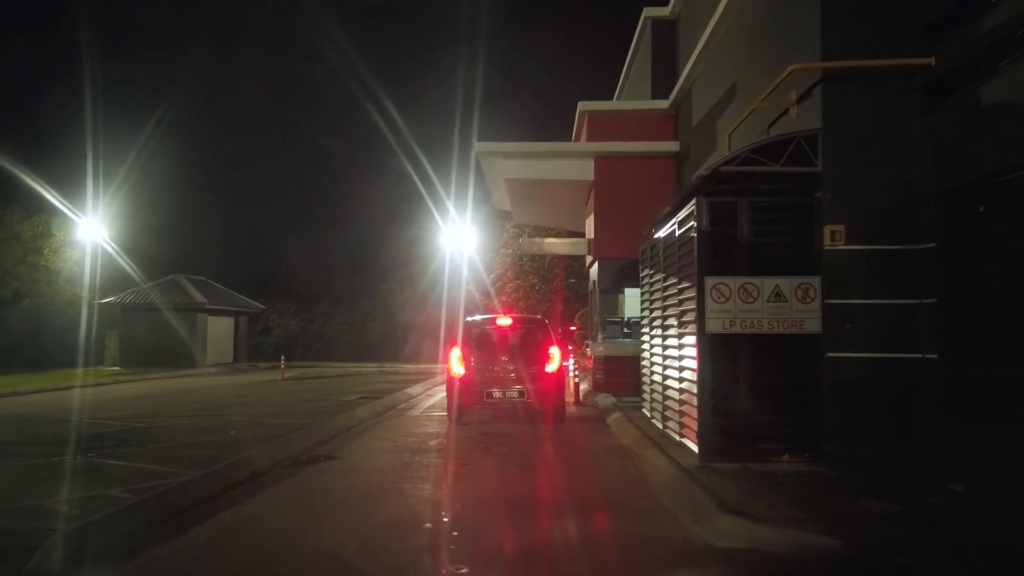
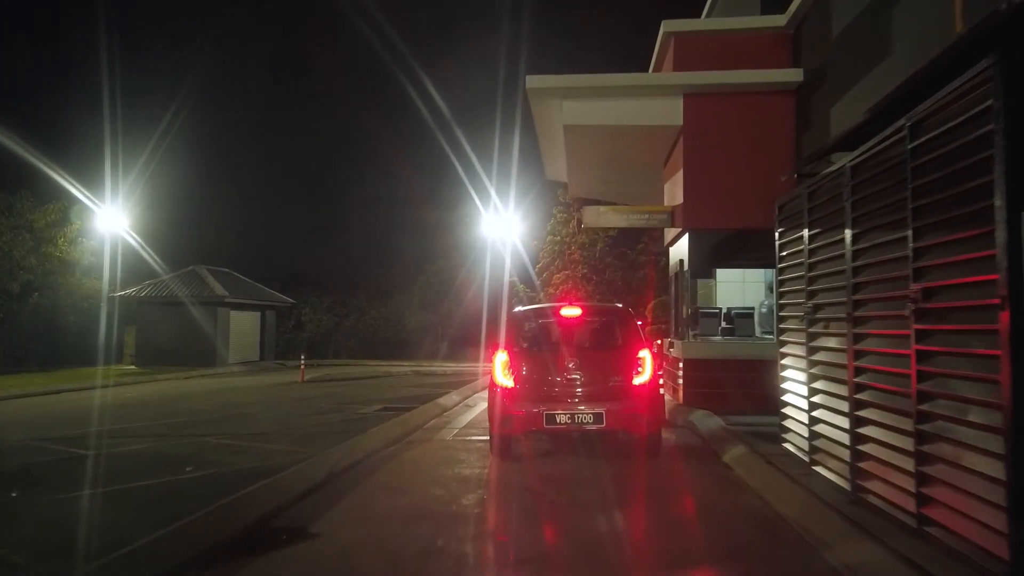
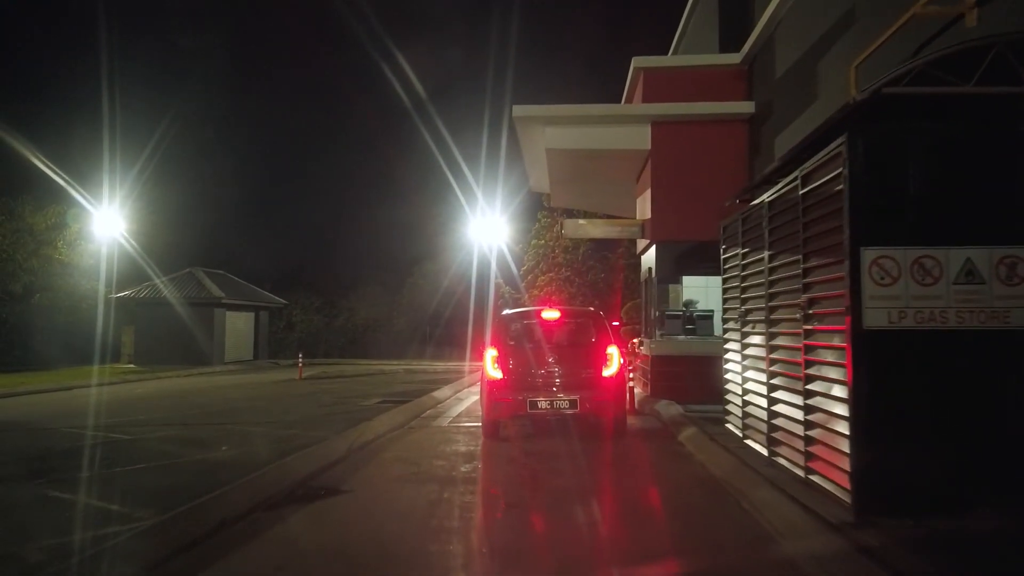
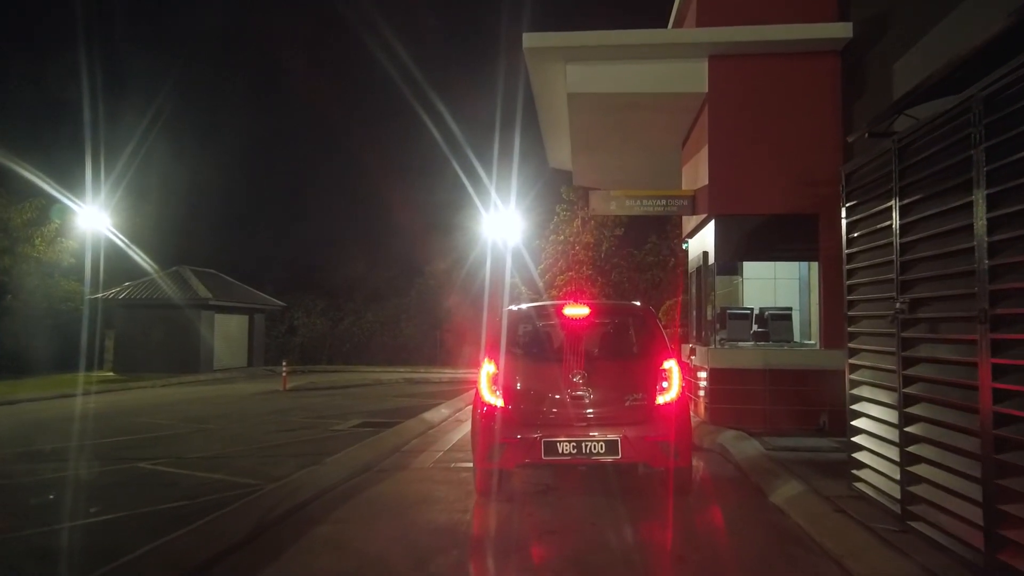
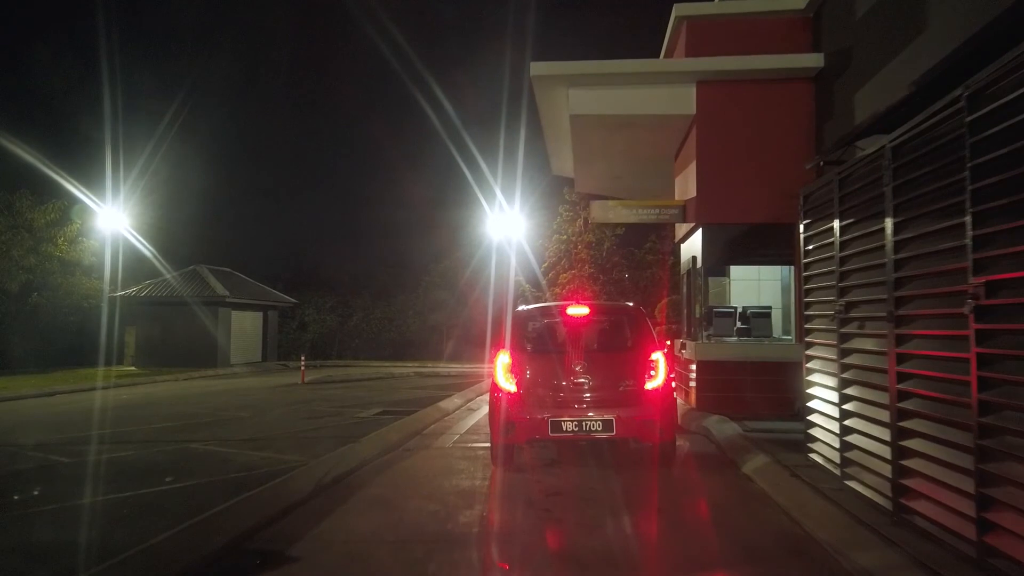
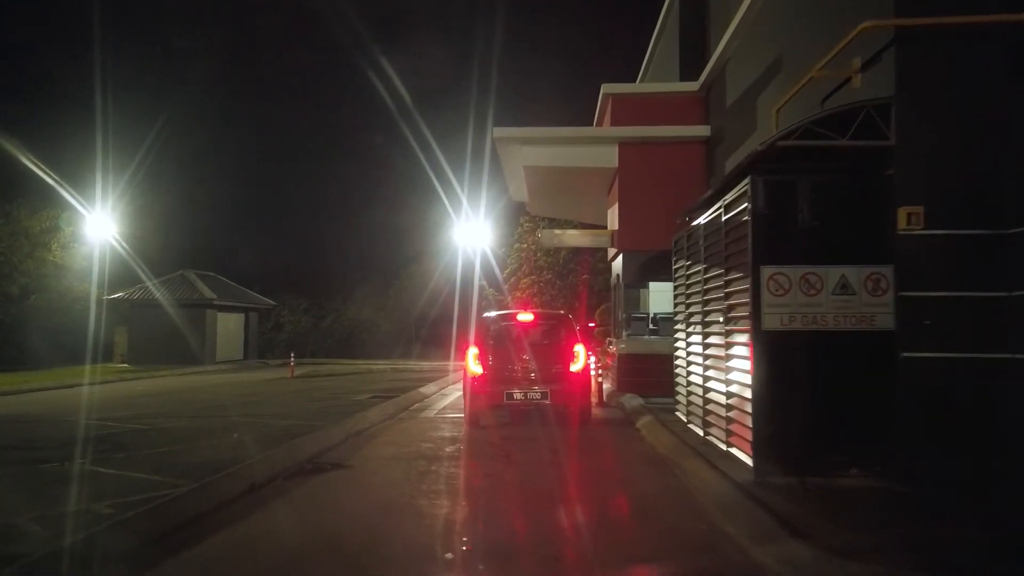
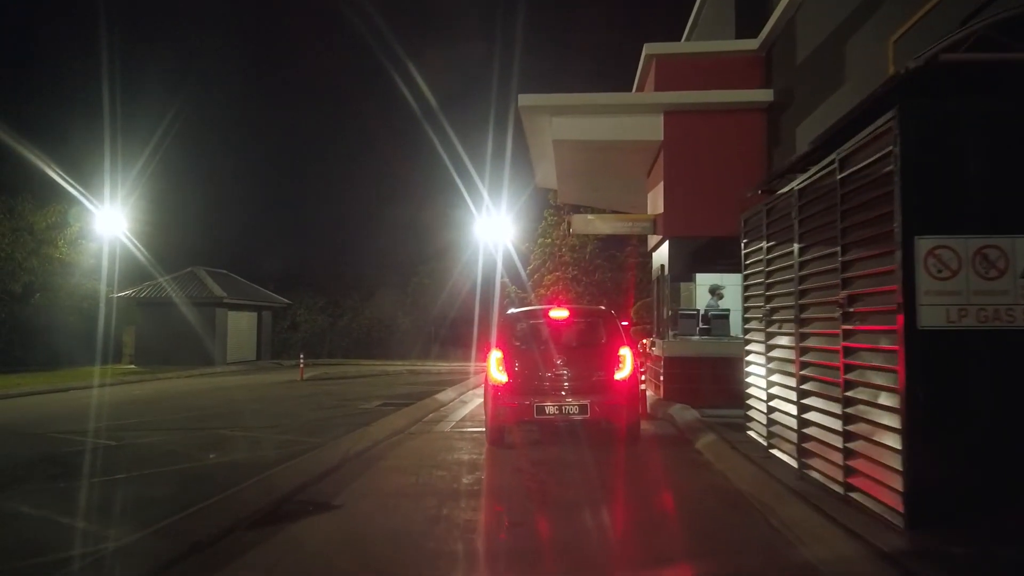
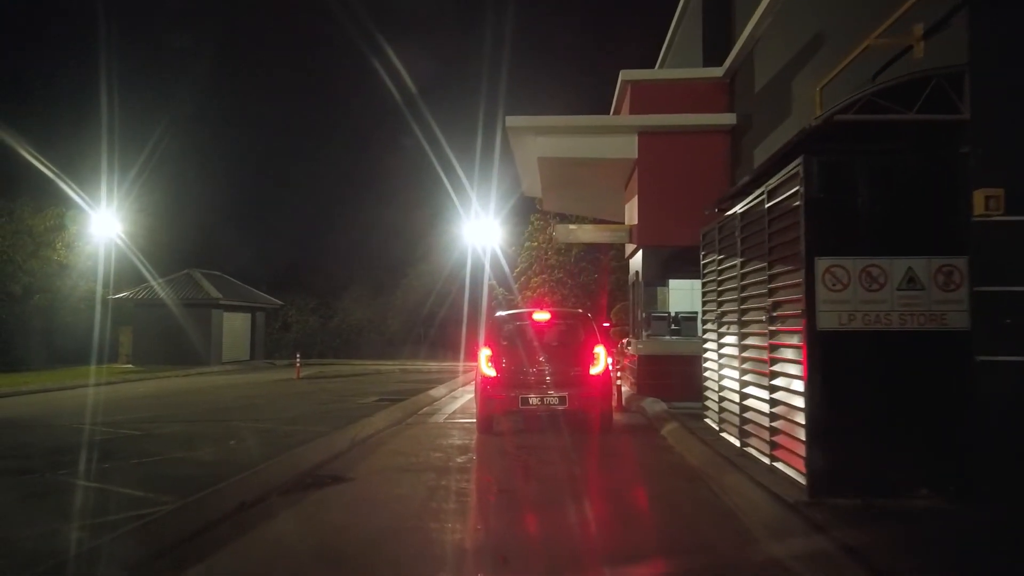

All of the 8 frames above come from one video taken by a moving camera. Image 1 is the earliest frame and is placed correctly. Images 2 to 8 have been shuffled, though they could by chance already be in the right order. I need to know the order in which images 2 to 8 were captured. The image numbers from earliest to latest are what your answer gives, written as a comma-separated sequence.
6, 8, 3, 7, 2, 5, 4
